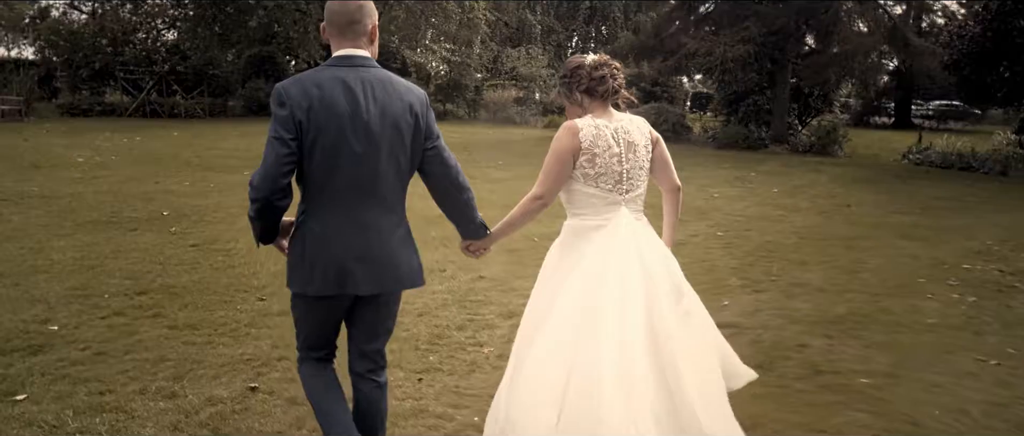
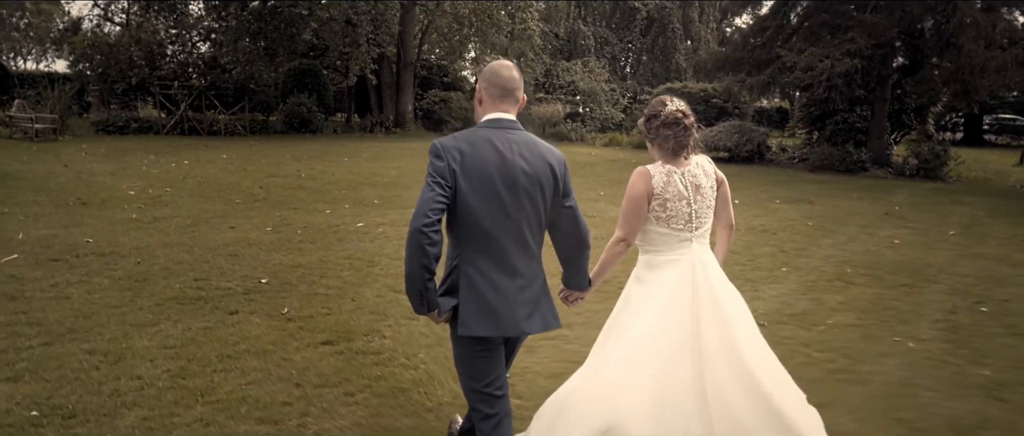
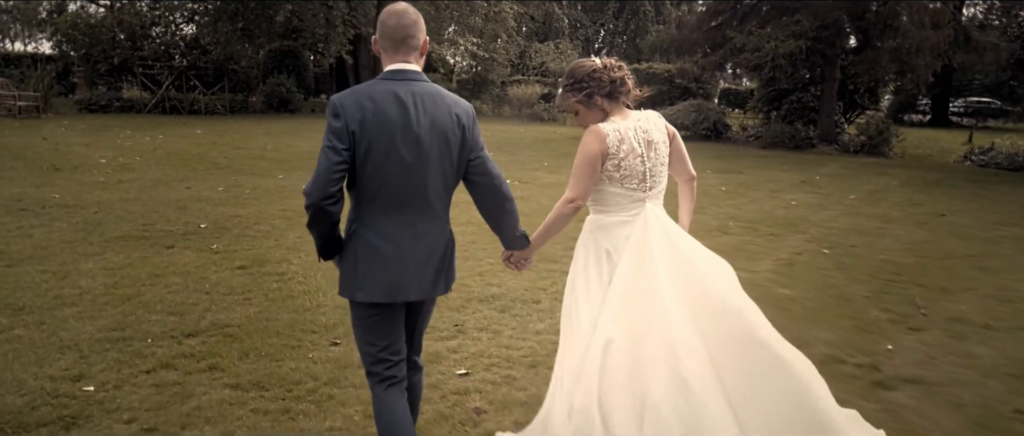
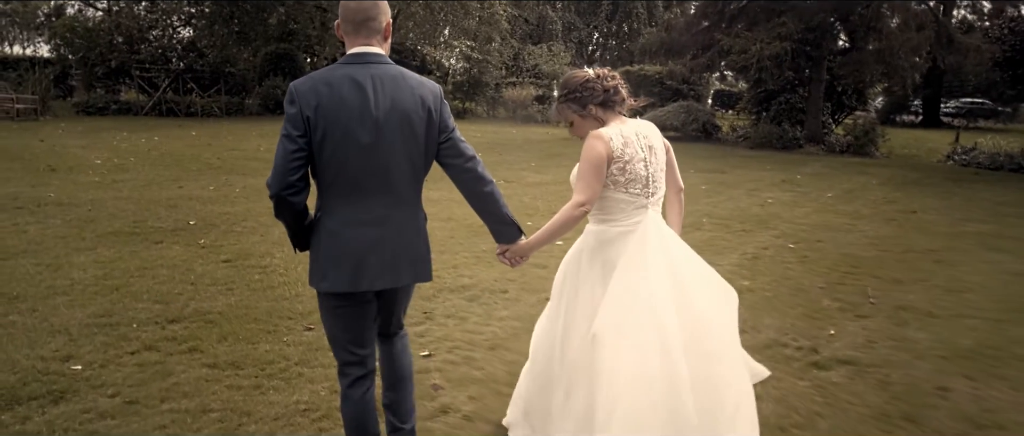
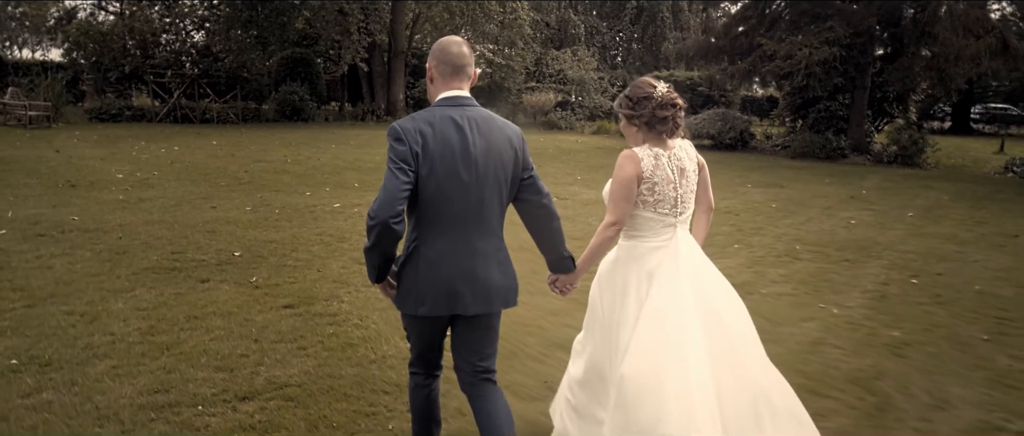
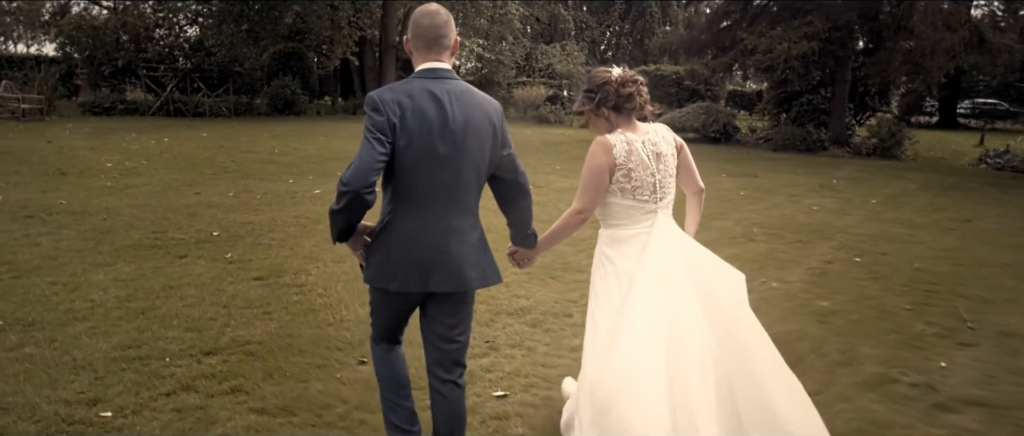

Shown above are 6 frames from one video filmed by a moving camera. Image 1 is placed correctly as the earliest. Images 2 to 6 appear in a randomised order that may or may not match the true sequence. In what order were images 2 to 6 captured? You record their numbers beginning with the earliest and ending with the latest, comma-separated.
4, 3, 6, 5, 2
